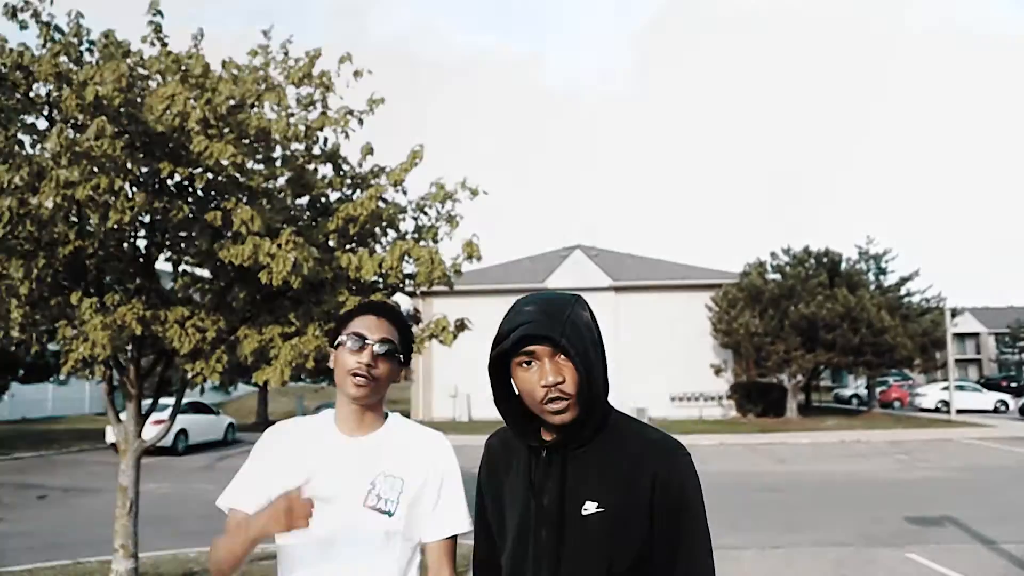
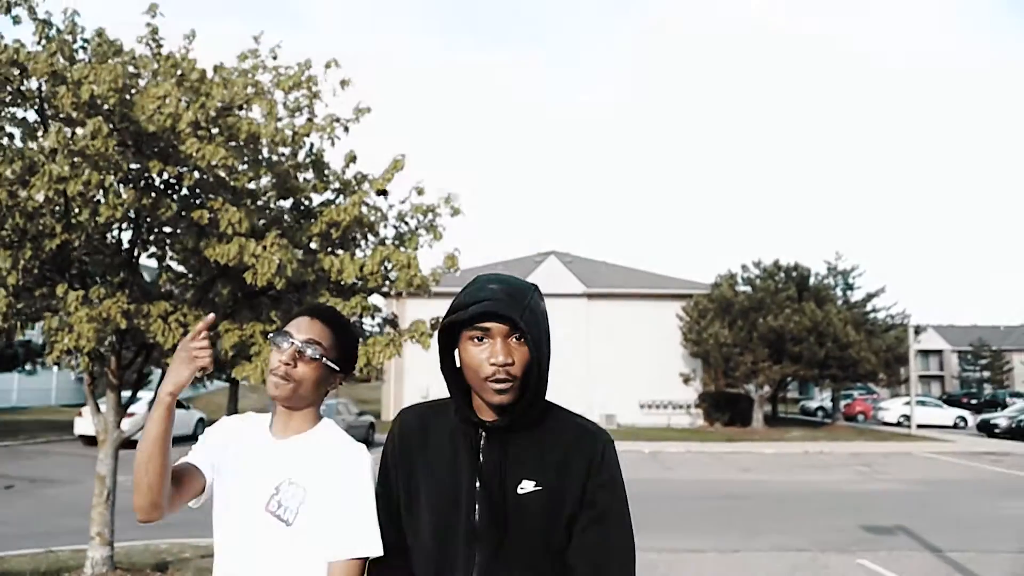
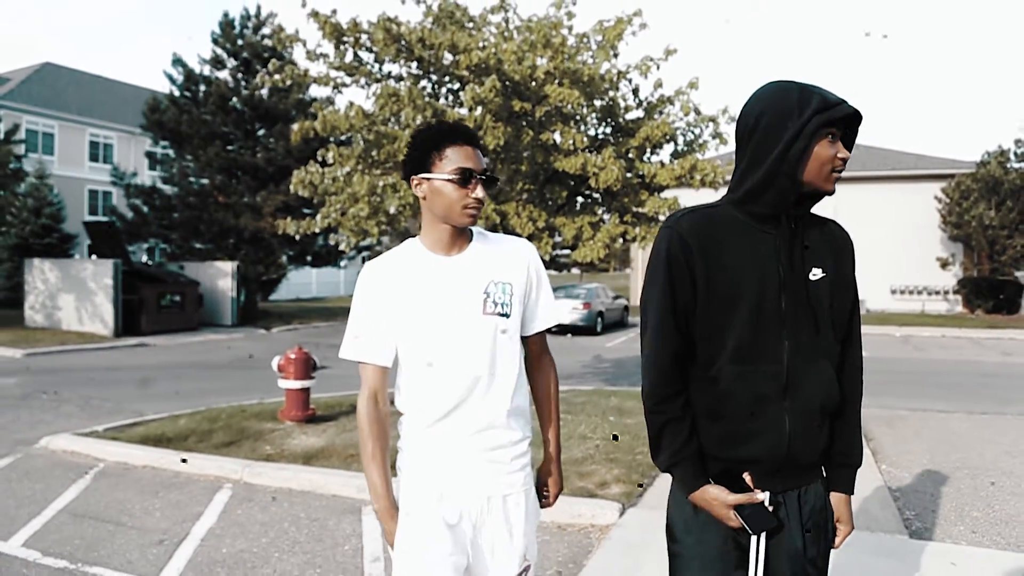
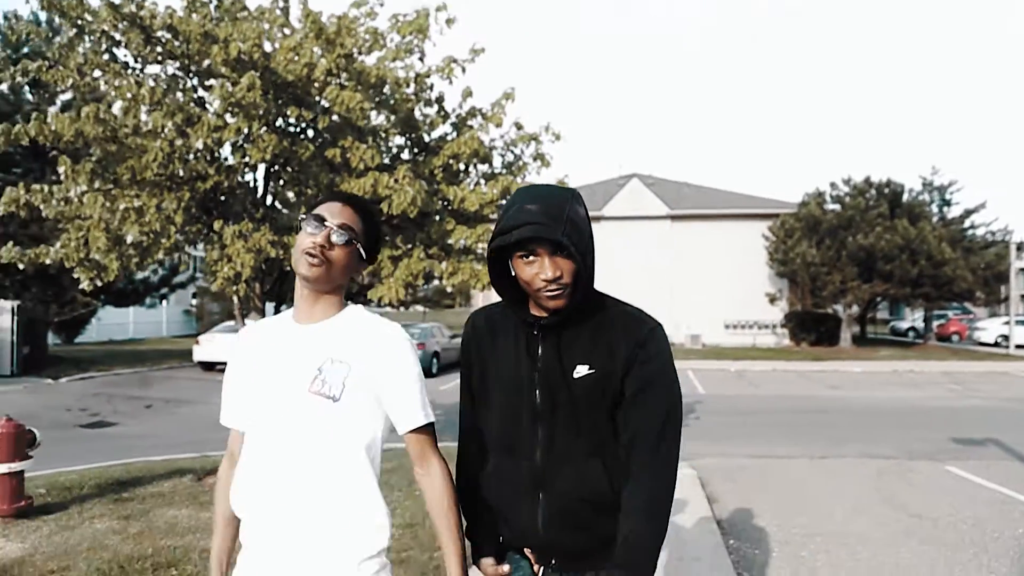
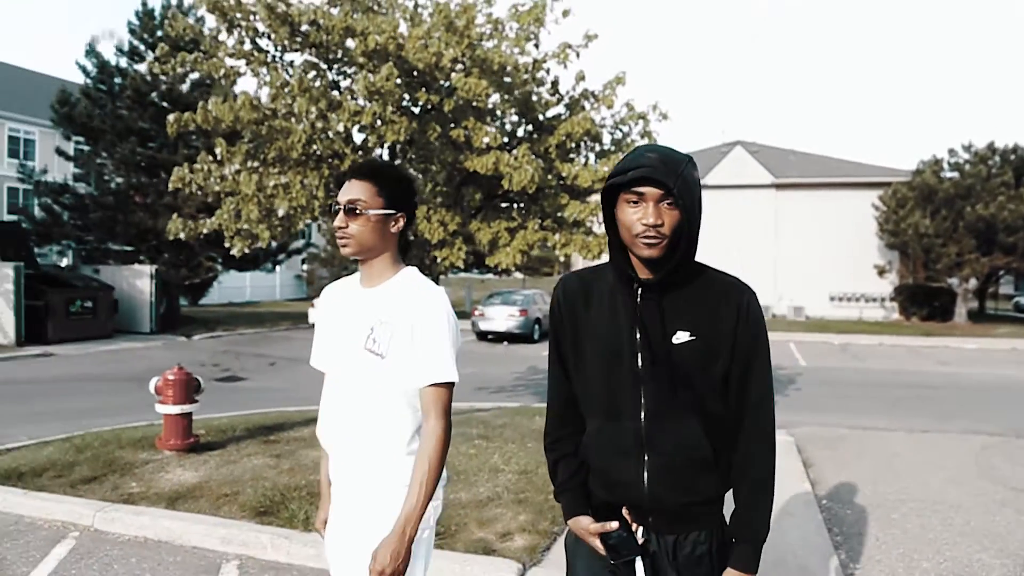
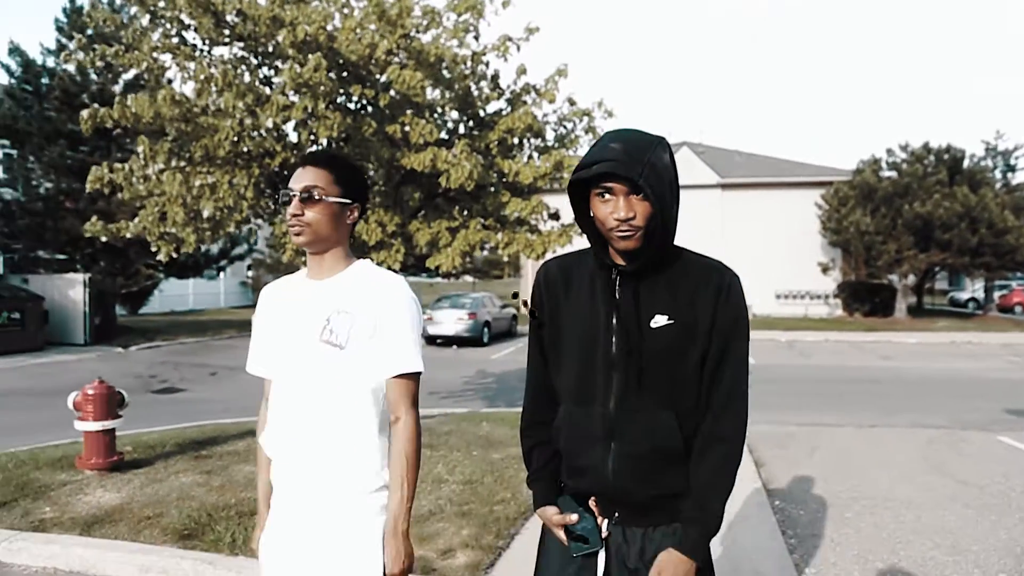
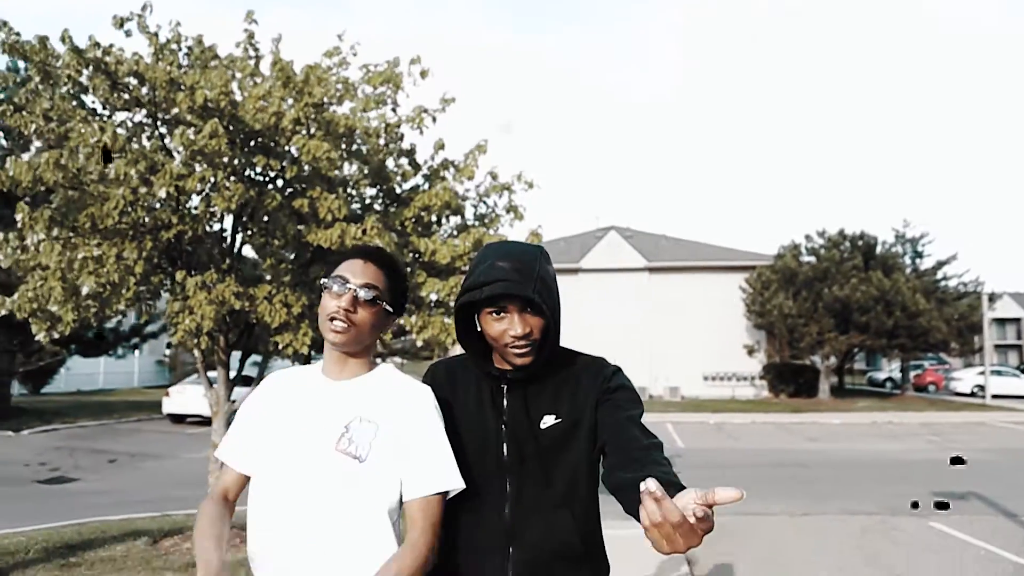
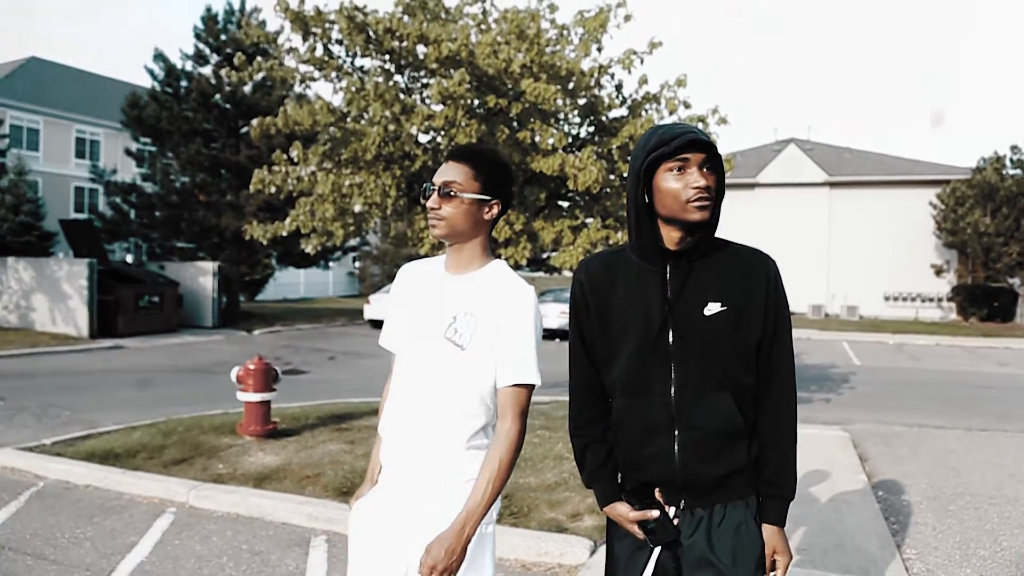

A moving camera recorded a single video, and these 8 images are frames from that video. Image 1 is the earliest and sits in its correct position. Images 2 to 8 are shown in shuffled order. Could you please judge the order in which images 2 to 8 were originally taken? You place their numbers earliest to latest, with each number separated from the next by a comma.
2, 7, 4, 6, 5, 8, 3
